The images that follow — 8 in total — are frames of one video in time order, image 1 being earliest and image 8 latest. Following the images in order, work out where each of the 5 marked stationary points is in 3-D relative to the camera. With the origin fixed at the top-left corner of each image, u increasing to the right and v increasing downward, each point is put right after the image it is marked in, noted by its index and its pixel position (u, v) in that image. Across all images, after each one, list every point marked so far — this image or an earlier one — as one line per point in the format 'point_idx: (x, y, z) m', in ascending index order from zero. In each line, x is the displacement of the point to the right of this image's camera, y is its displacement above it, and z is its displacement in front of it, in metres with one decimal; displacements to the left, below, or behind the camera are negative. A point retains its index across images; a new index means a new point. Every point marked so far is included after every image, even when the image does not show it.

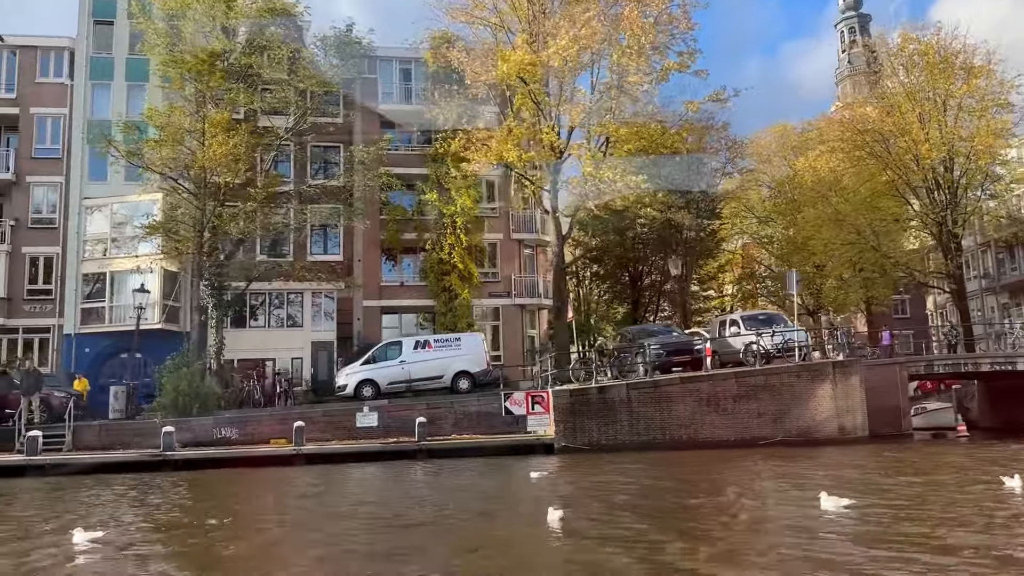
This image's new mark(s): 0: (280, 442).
0: (-5.7, -3.7, +19.8) m
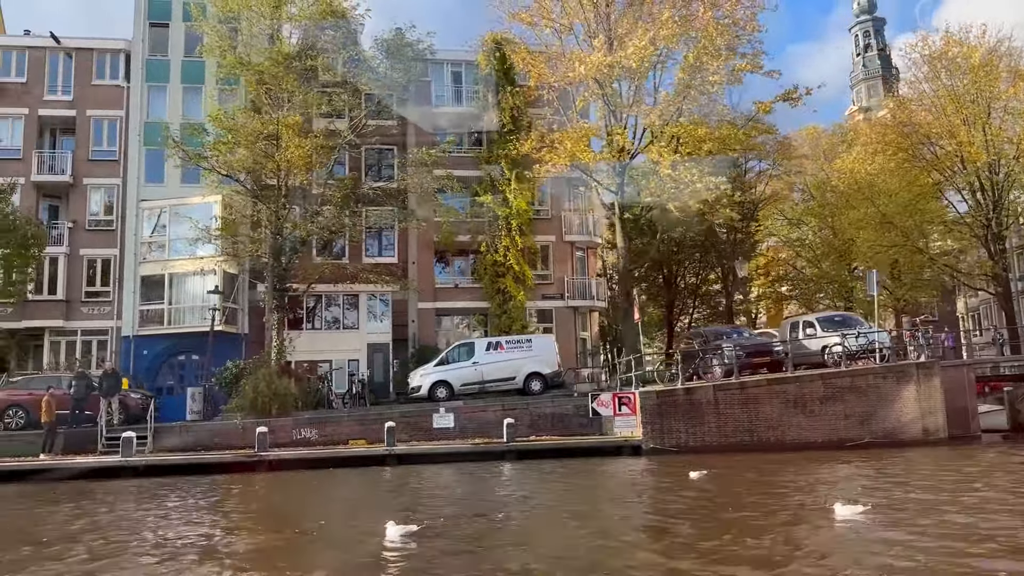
0: (-3.8, -3.7, +19.8) m
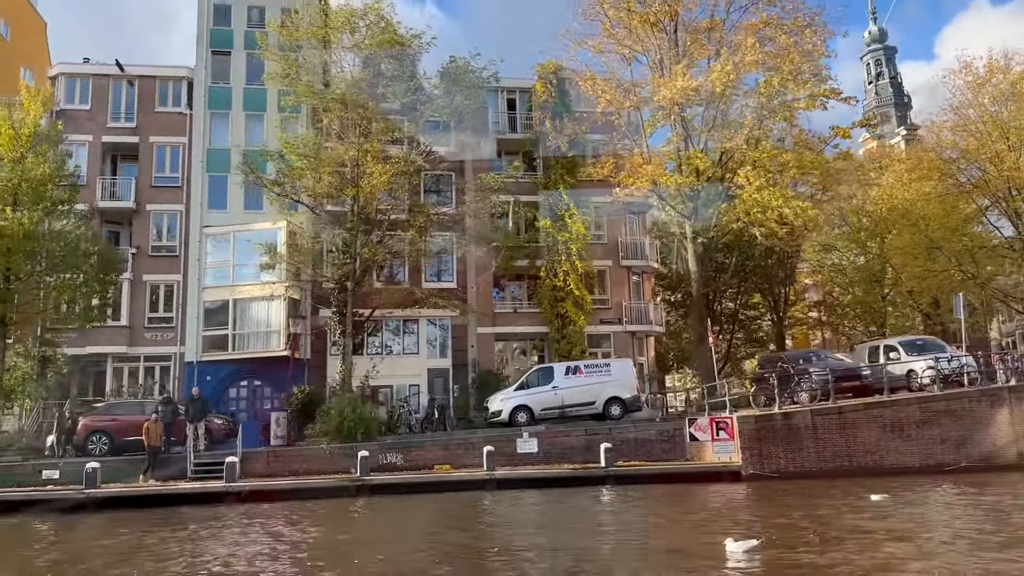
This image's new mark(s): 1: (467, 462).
0: (-1.6, -4.3, +19.6) m
1: (-1.1, -4.3, +19.9) m
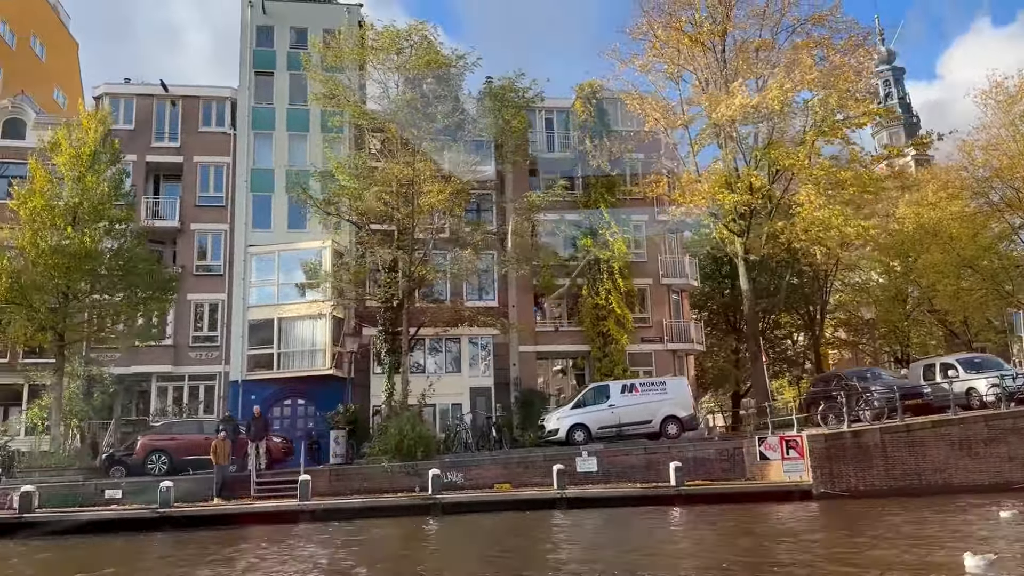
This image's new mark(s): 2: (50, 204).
0: (-0.2, -4.8, +19.5) m
1: (+0.4, -4.7, +19.8) m
2: (-11.4, +2.1, +20.0) m
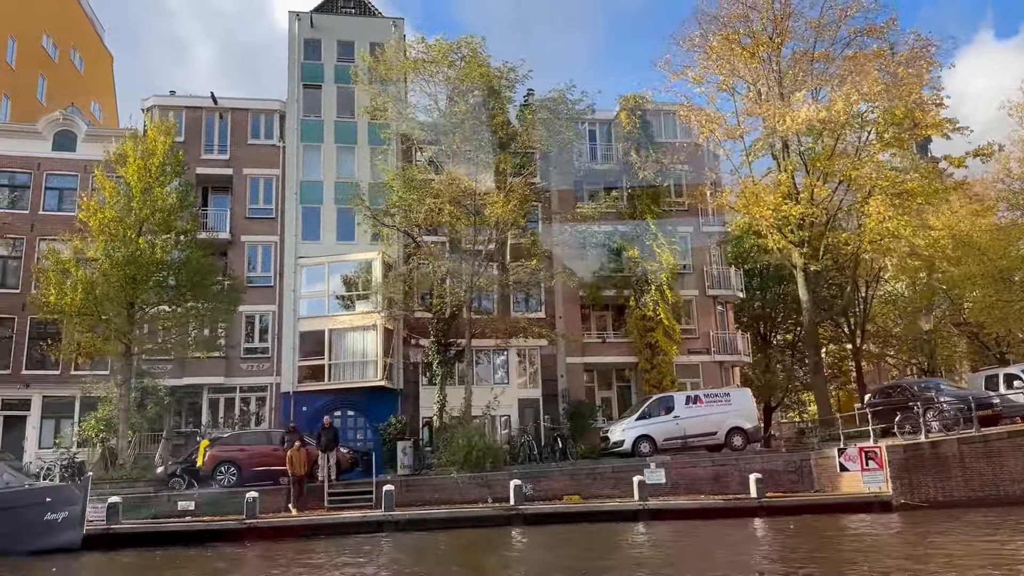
0: (+1.5, -5.0, +19.5) m
1: (+2.1, -5.0, +19.8) m
2: (-9.7, +1.8, +20.1) m
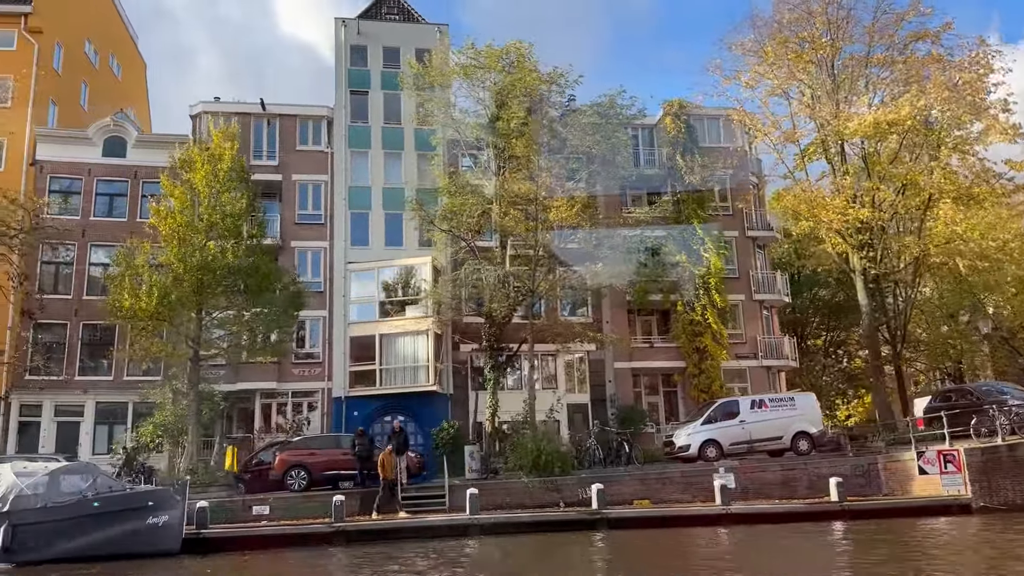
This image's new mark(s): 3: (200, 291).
0: (+3.2, -5.1, +19.5) m
1: (+3.8, -5.1, +19.8) m
2: (-8.0, +1.7, +20.1) m
3: (-7.5, -0.1, +19.7) m
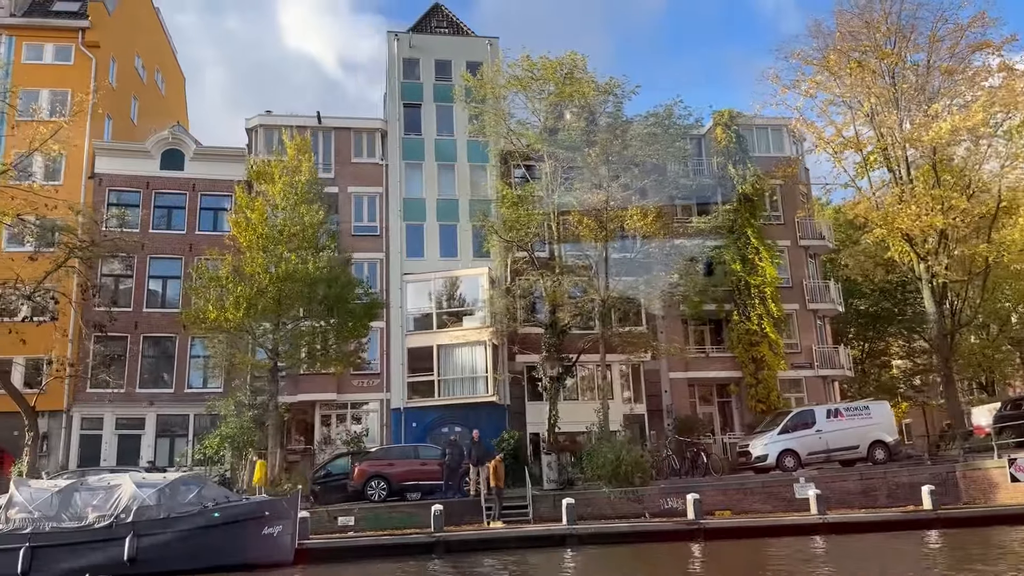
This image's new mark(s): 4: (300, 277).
0: (+5.2, -5.3, +19.4) m
1: (+5.8, -5.3, +19.7) m
2: (-6.1, +1.4, +20.2) m
3: (-5.6, -0.3, +19.8) m
4: (-5.2, +0.2, +19.8) m
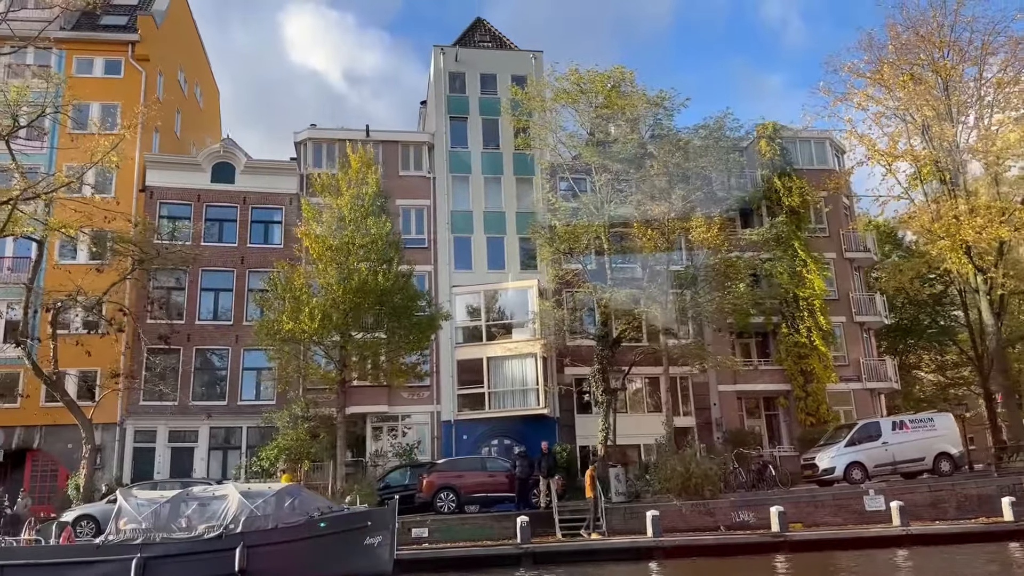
0: (+6.9, -5.6, +19.3) m
1: (+7.5, -5.6, +19.6) m
2: (-4.4, +1.1, +20.2) m
3: (-3.9, -0.6, +19.8) m
4: (-3.5, -0.1, +19.9) m
